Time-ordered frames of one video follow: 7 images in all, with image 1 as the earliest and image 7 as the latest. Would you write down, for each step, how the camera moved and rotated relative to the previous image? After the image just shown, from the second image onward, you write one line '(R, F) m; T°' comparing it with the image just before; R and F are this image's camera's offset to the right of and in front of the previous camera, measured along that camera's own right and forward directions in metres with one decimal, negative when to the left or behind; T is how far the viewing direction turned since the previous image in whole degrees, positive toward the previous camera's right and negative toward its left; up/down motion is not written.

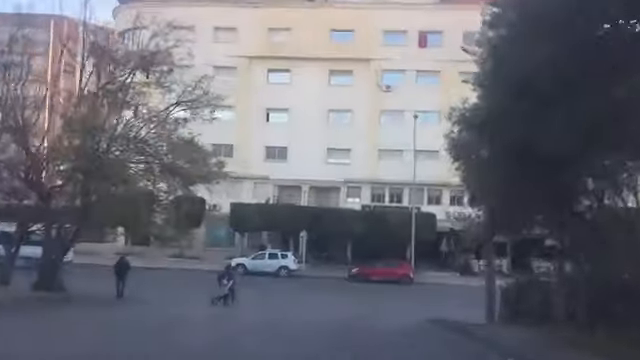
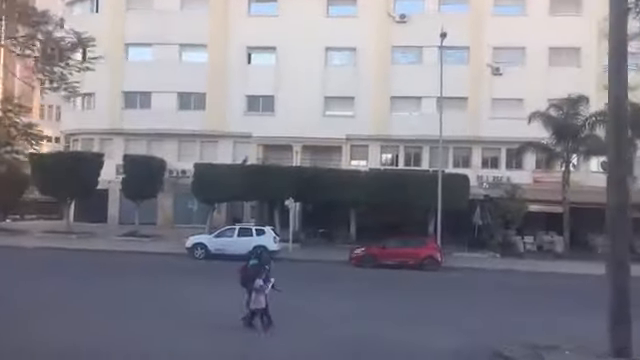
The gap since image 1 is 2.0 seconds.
(+1.2, +14.3) m; -1°
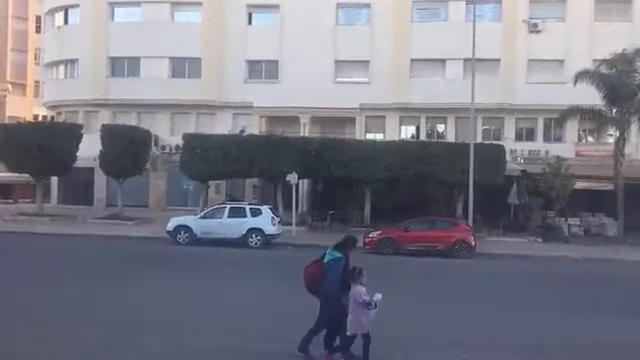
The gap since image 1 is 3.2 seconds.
(+0.4, +6.3) m; -2°
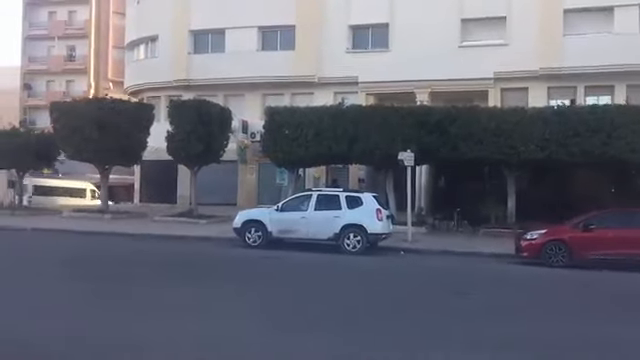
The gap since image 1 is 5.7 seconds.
(-0.4, +9.2) m; -11°
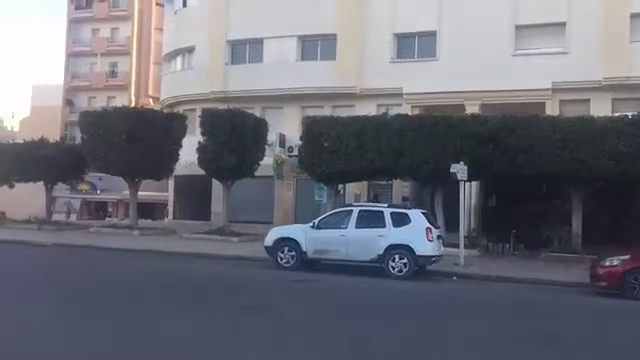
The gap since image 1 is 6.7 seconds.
(0.0, +2.4) m; -4°
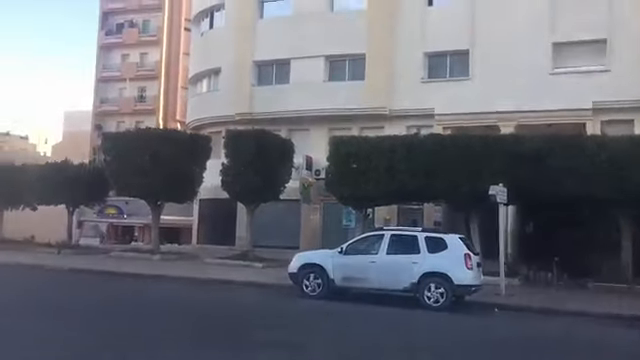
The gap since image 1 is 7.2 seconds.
(0.0, +1.3) m; -3°
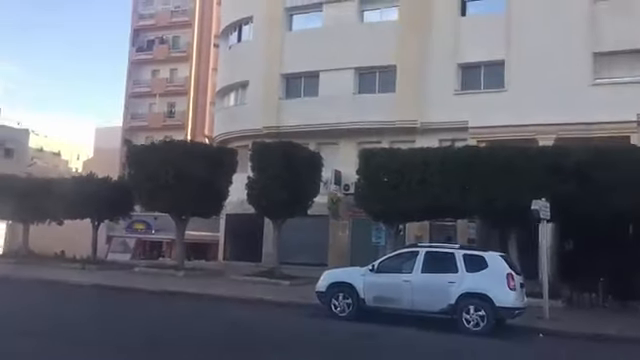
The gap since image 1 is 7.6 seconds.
(0.0, +1.0) m; -3°
